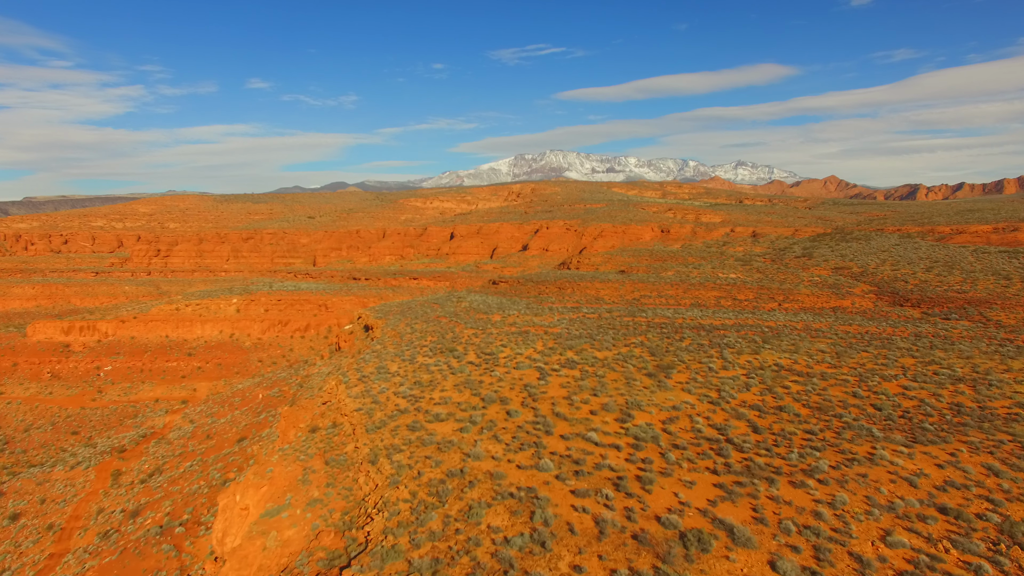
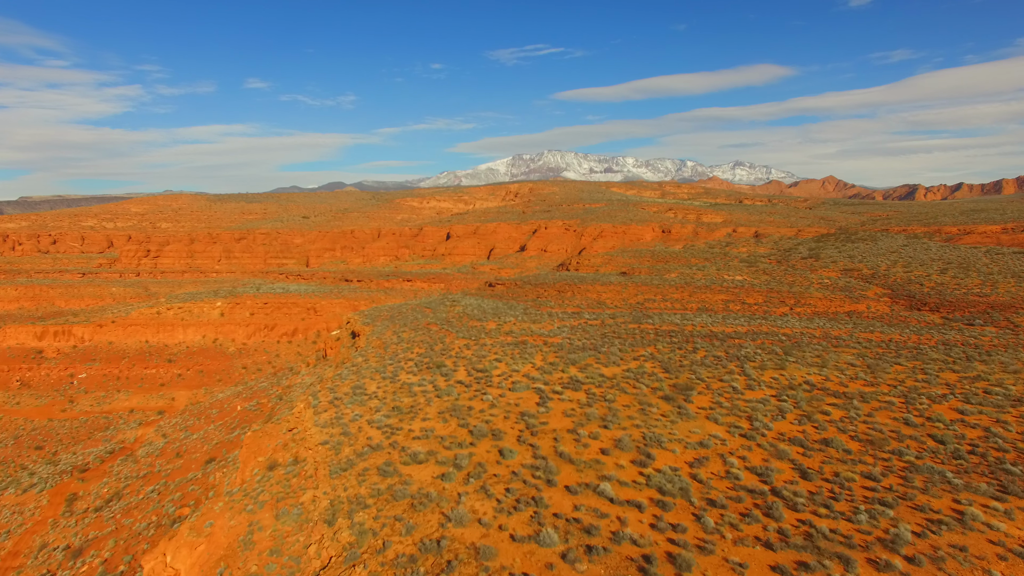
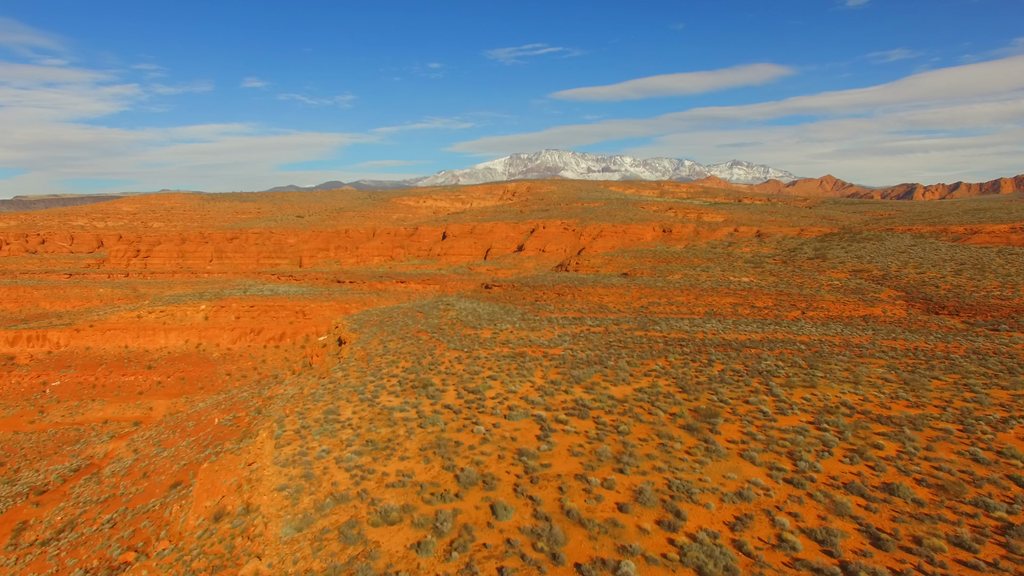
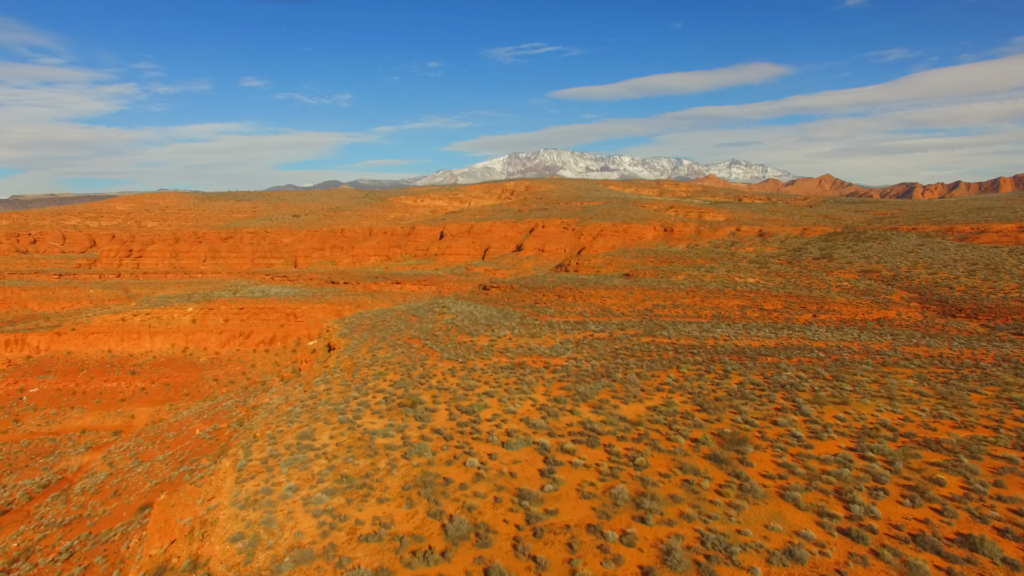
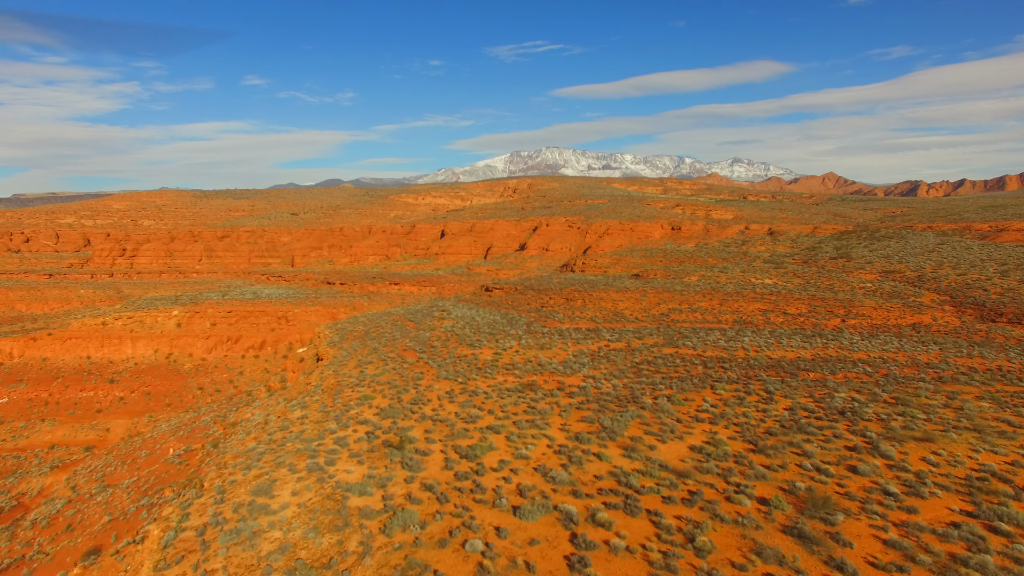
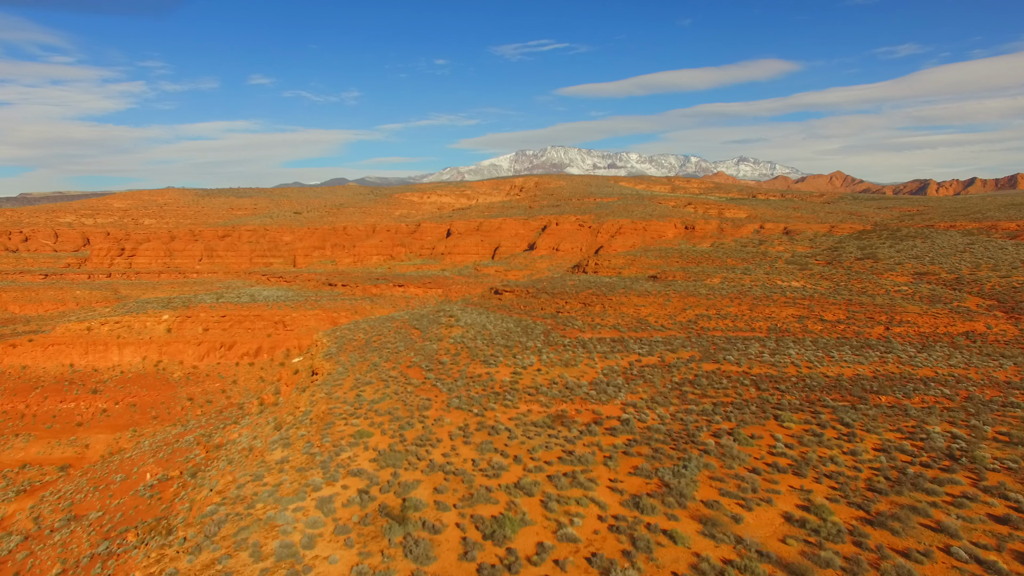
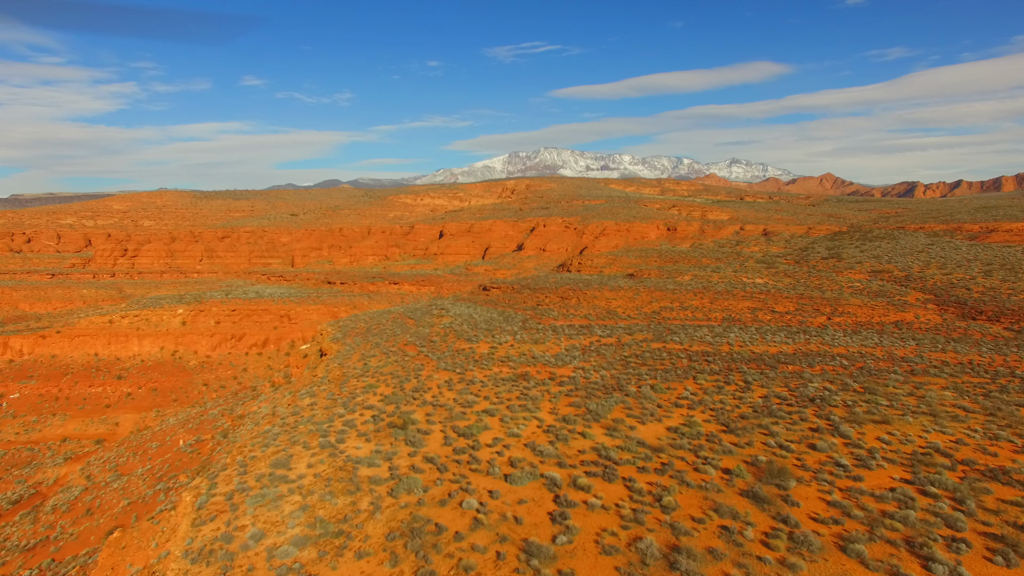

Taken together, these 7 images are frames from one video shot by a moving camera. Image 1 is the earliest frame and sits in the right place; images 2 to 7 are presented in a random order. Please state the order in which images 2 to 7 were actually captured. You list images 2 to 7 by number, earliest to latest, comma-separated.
2, 3, 4, 7, 5, 6
